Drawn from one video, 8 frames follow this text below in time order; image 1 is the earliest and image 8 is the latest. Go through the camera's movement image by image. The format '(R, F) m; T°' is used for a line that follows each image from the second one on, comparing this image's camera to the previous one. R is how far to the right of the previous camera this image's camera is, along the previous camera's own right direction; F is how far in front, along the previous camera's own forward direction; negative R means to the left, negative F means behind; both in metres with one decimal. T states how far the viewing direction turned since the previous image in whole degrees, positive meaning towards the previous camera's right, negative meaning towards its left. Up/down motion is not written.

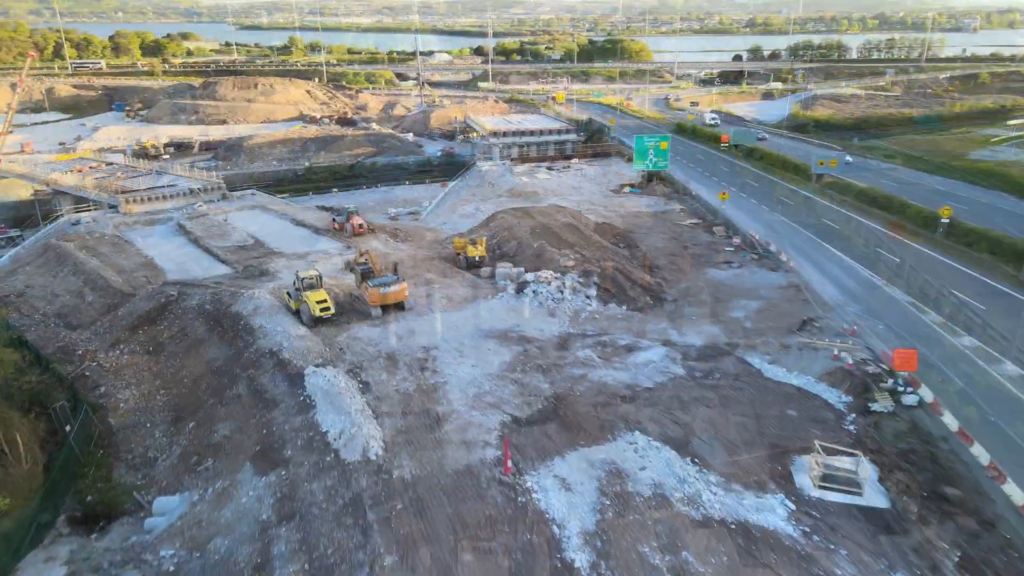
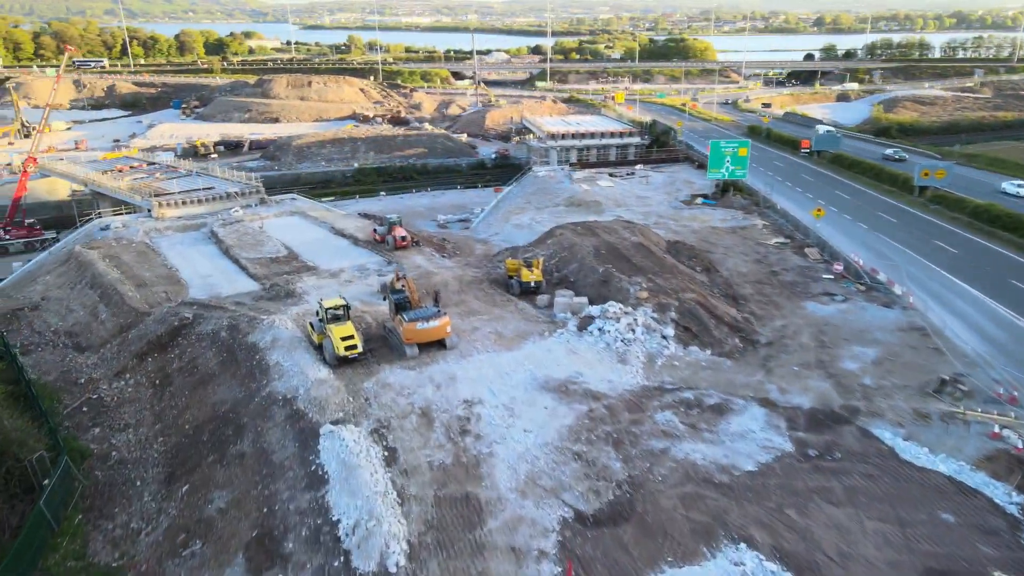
(-0.2, +2.9) m; -4°
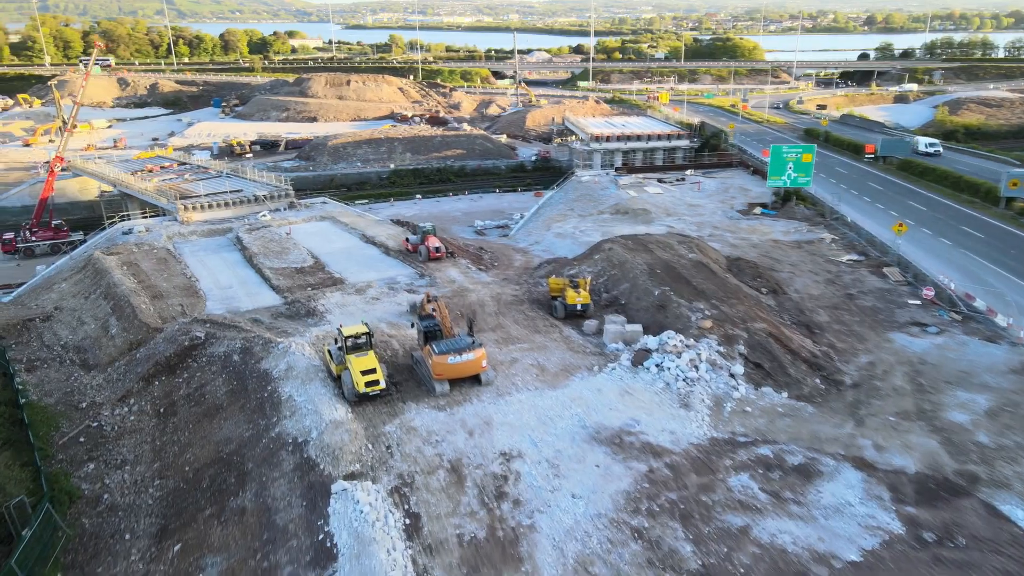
(-0.2, +1.9) m; -3°
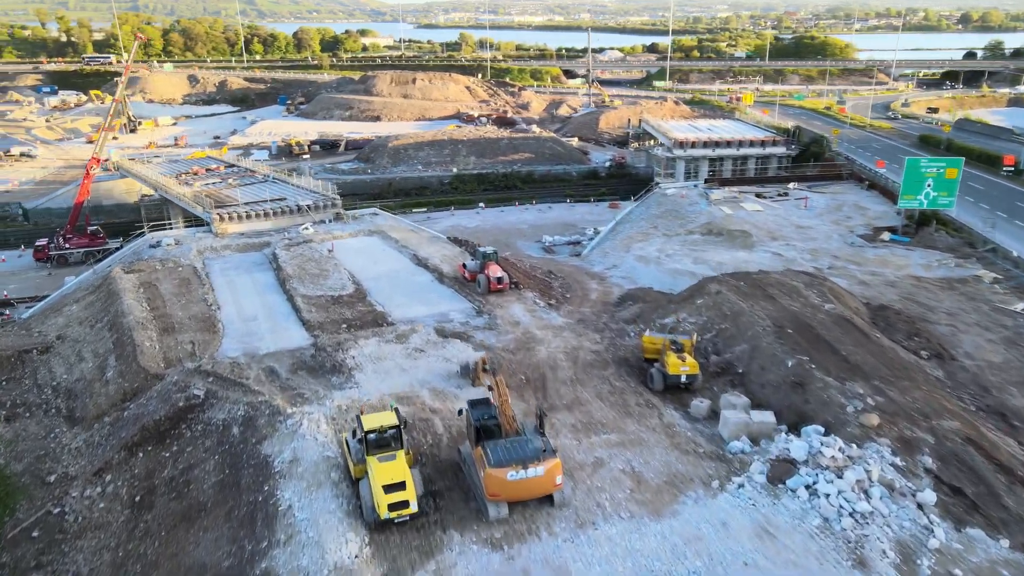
(-0.4, +3.8) m; -5°
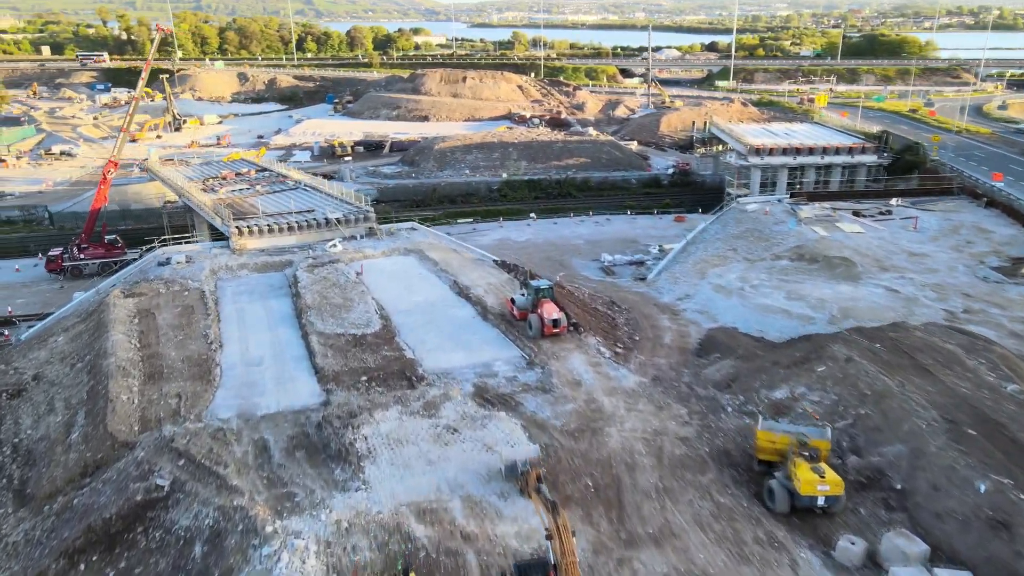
(-0.3, +3.3) m; -4°
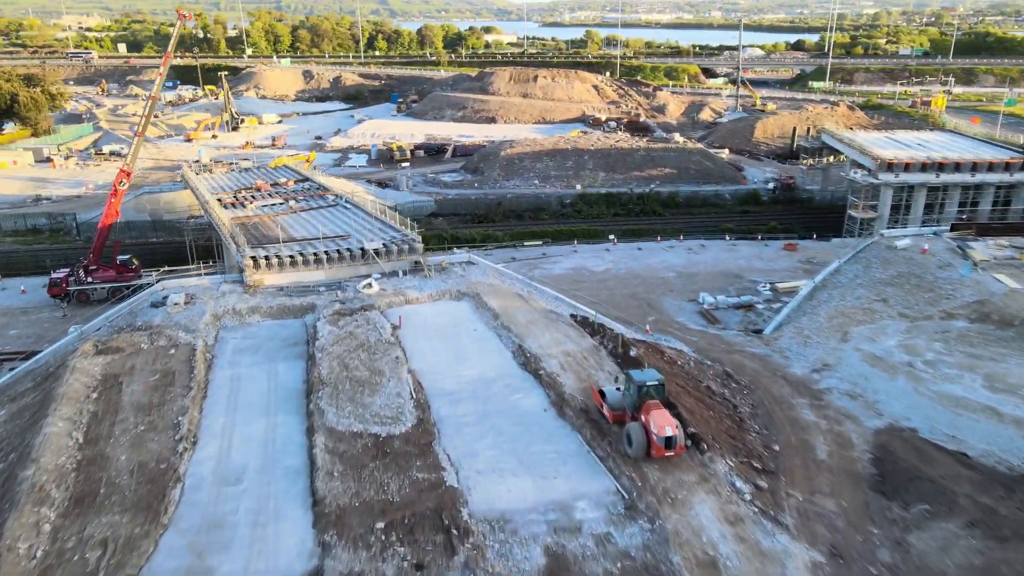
(-0.4, +4.8) m; -5°
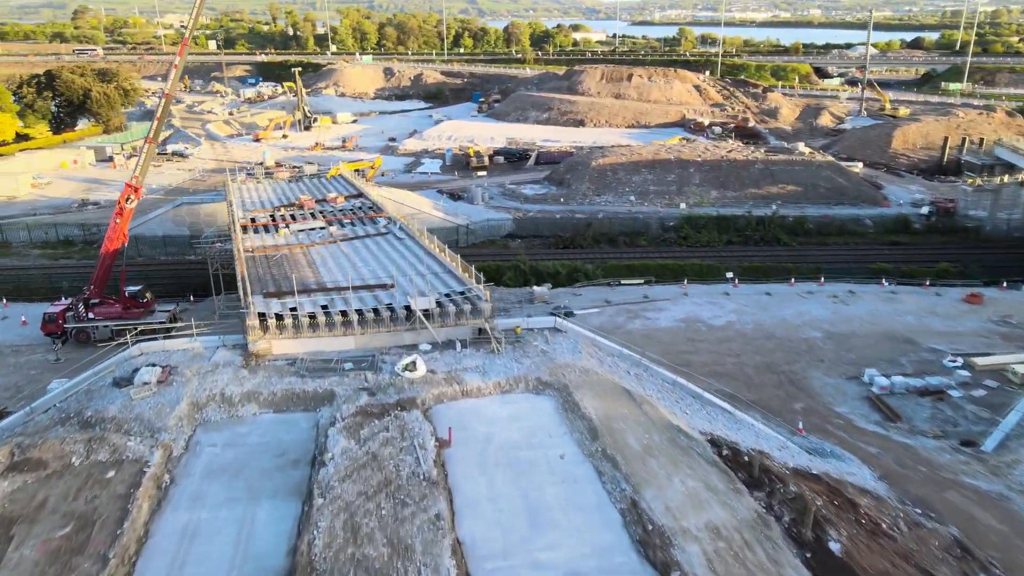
(-0.5, +5.2) m; -6°
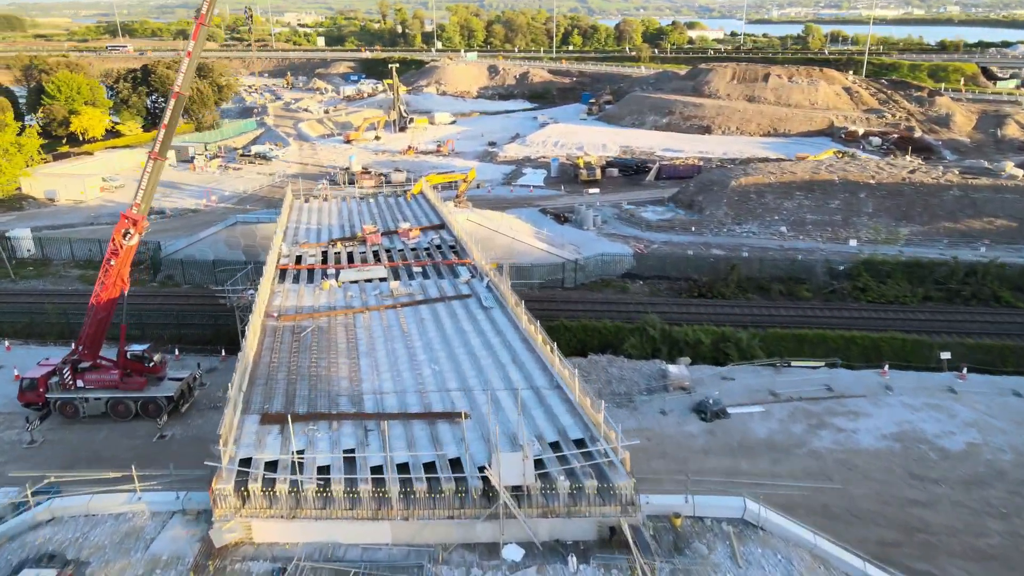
(-0.7, +5.7) m; -8°
